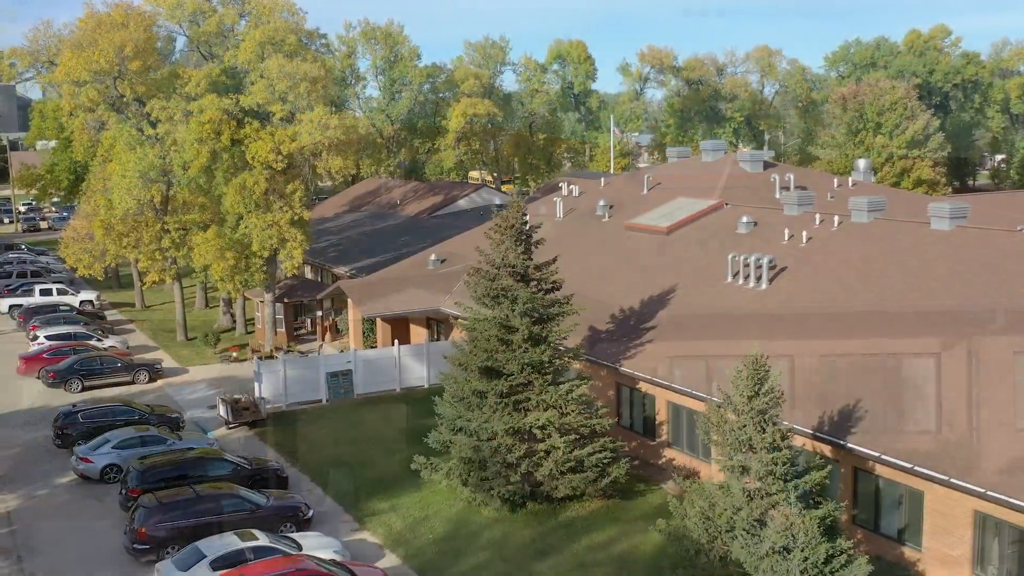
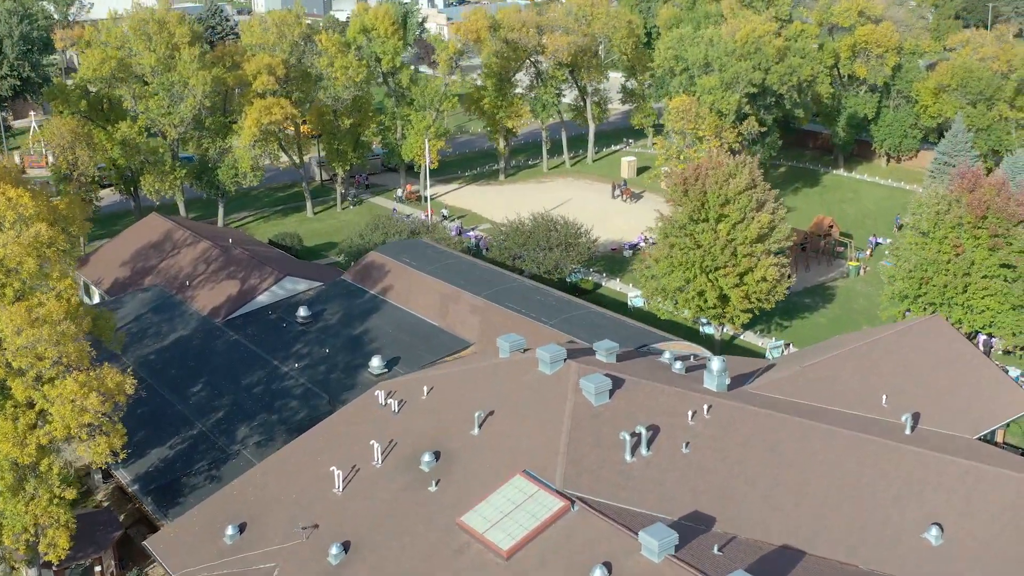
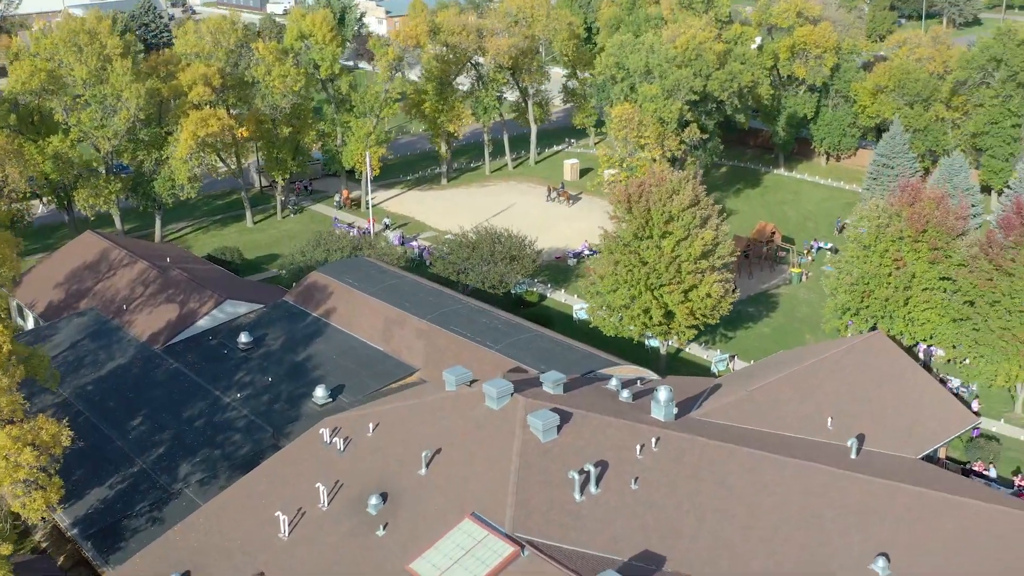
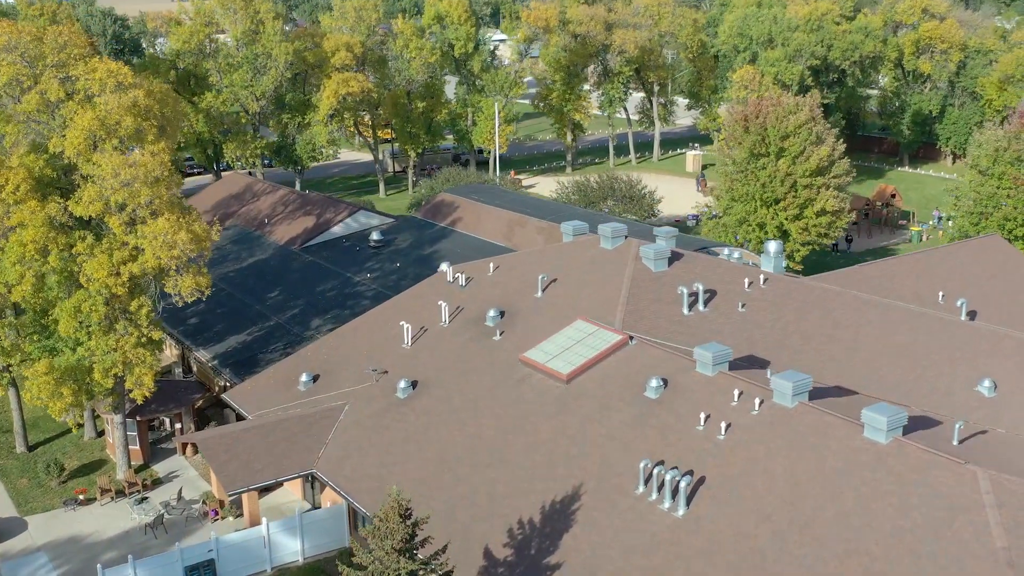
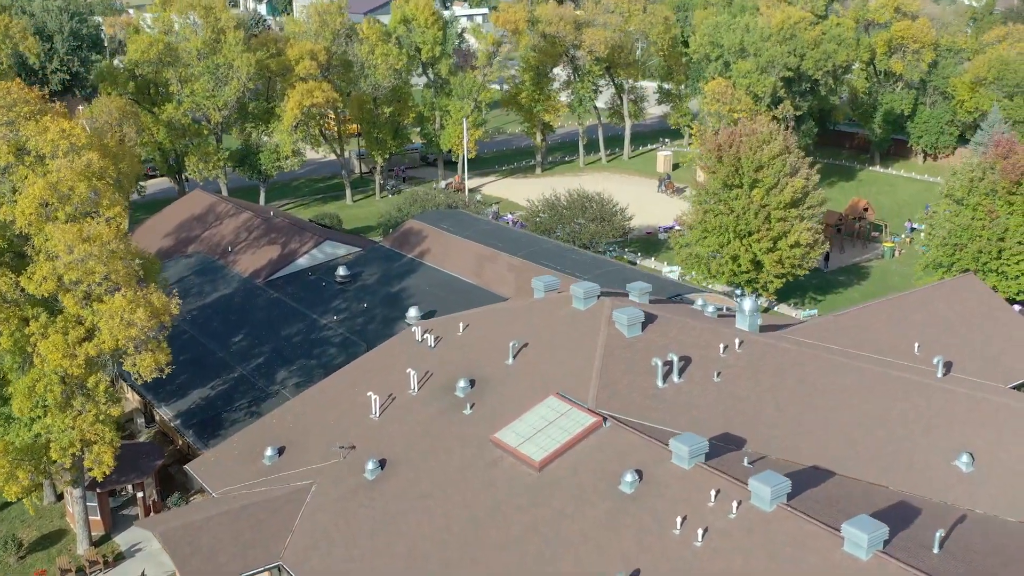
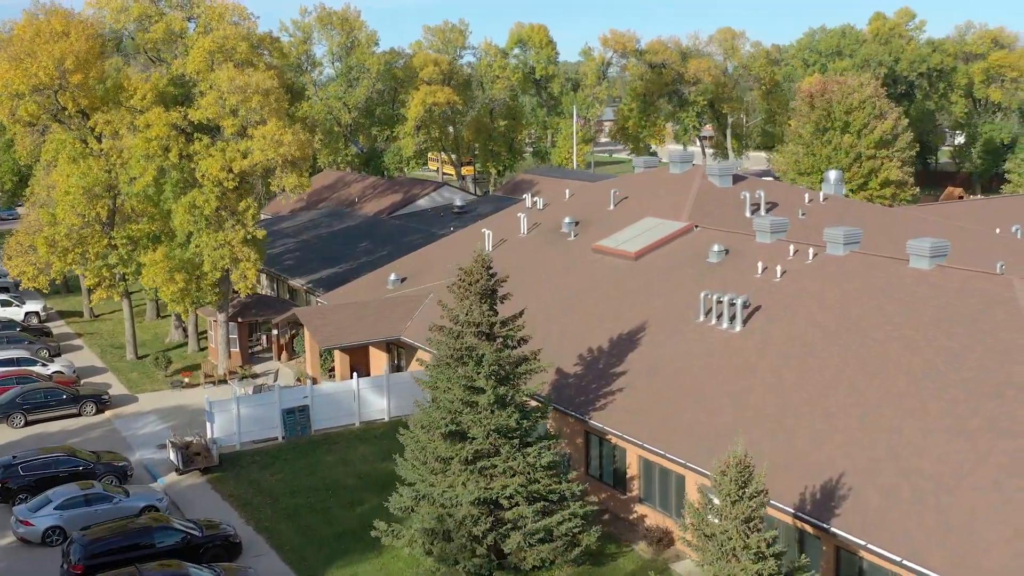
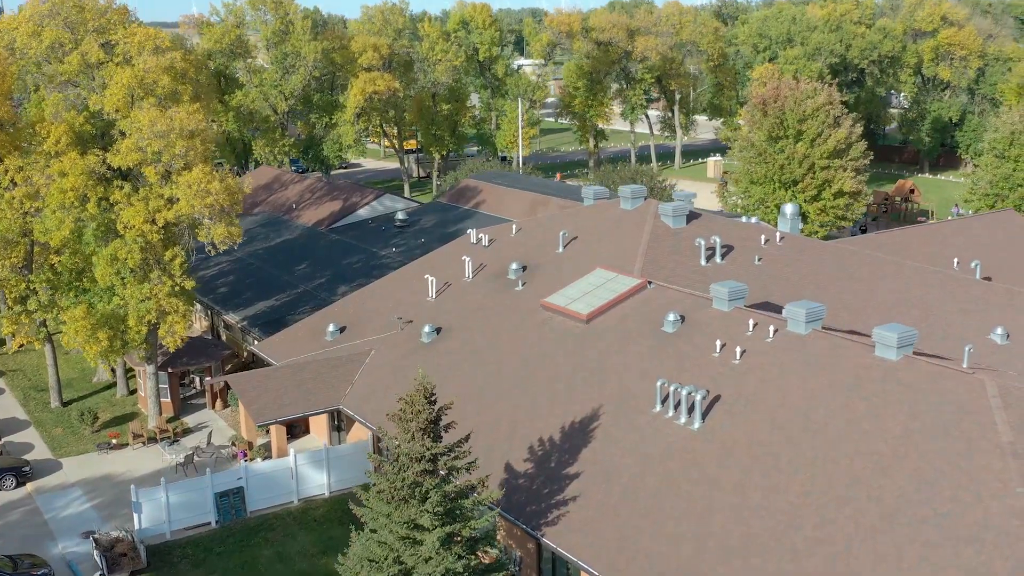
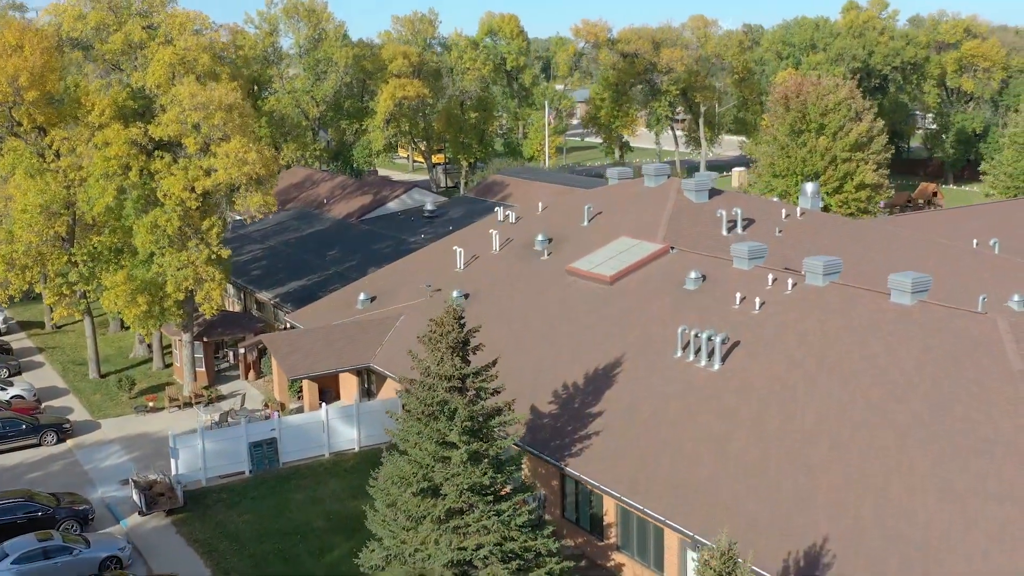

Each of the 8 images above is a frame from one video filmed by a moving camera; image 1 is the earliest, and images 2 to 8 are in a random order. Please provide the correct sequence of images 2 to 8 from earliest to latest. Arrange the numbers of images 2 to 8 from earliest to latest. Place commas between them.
6, 8, 7, 4, 5, 2, 3
